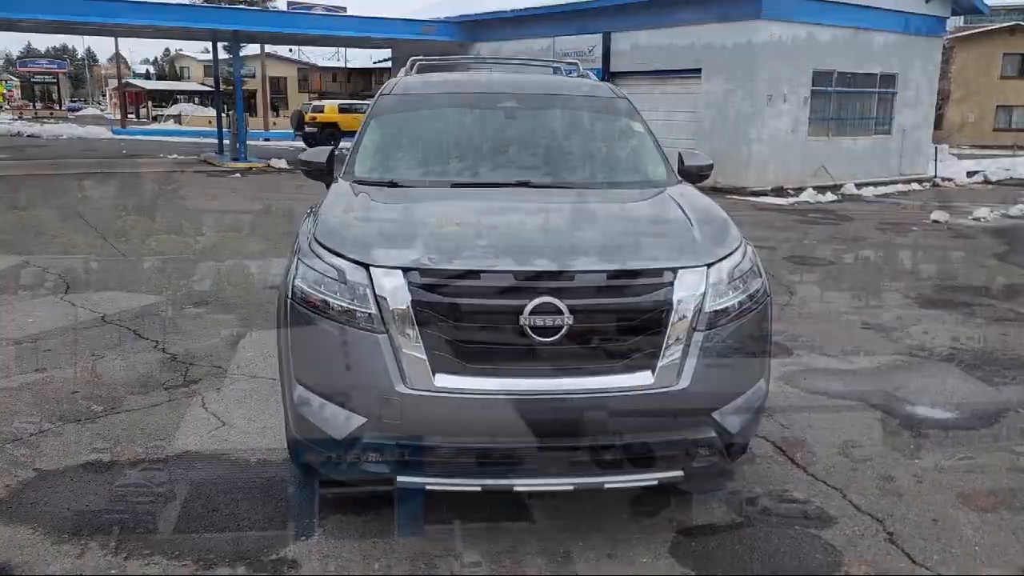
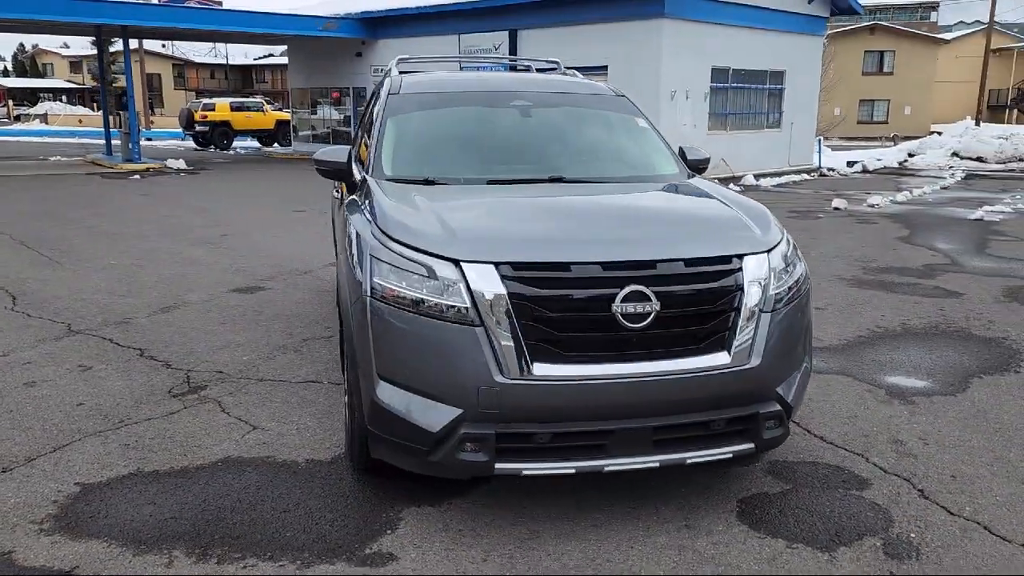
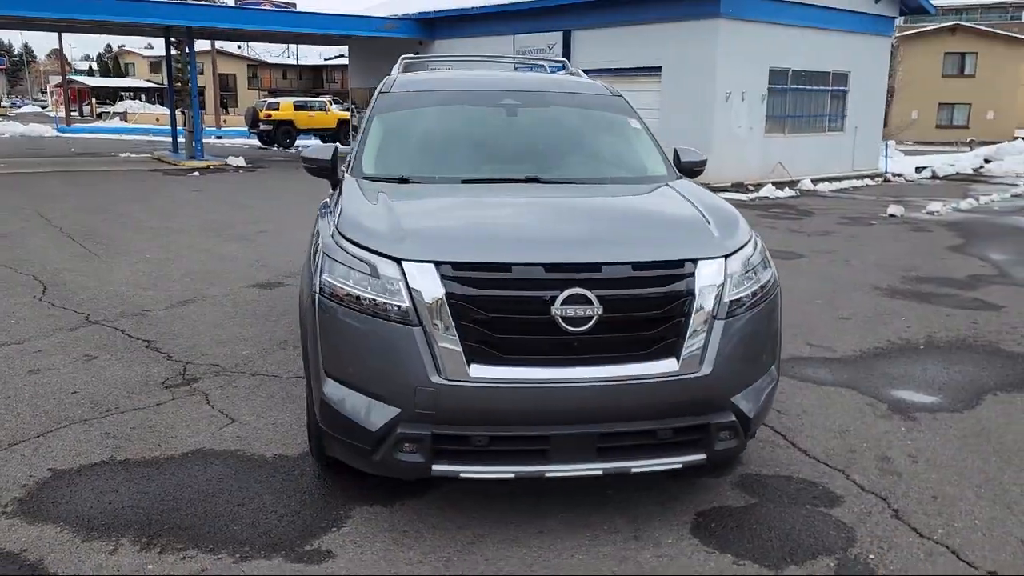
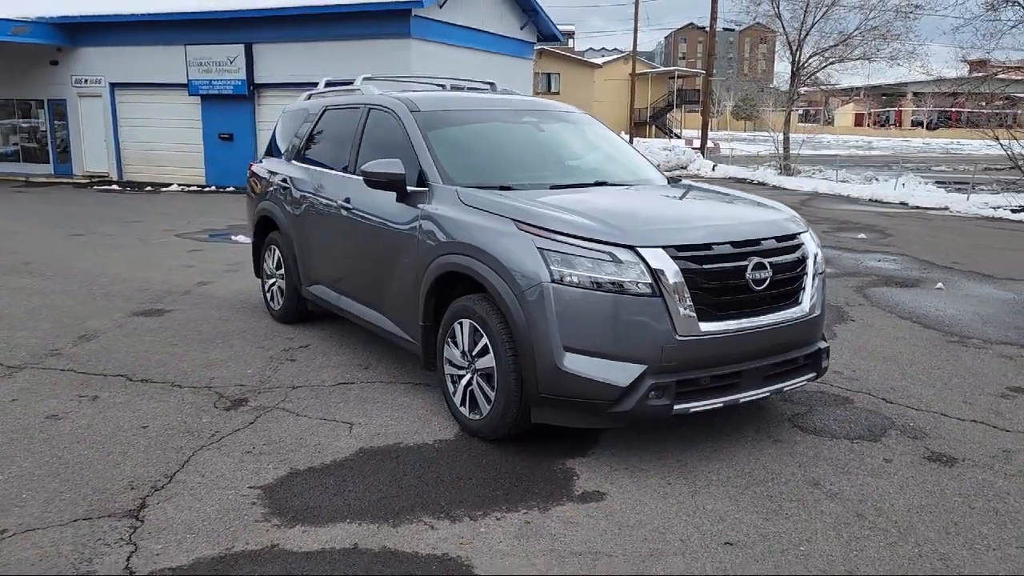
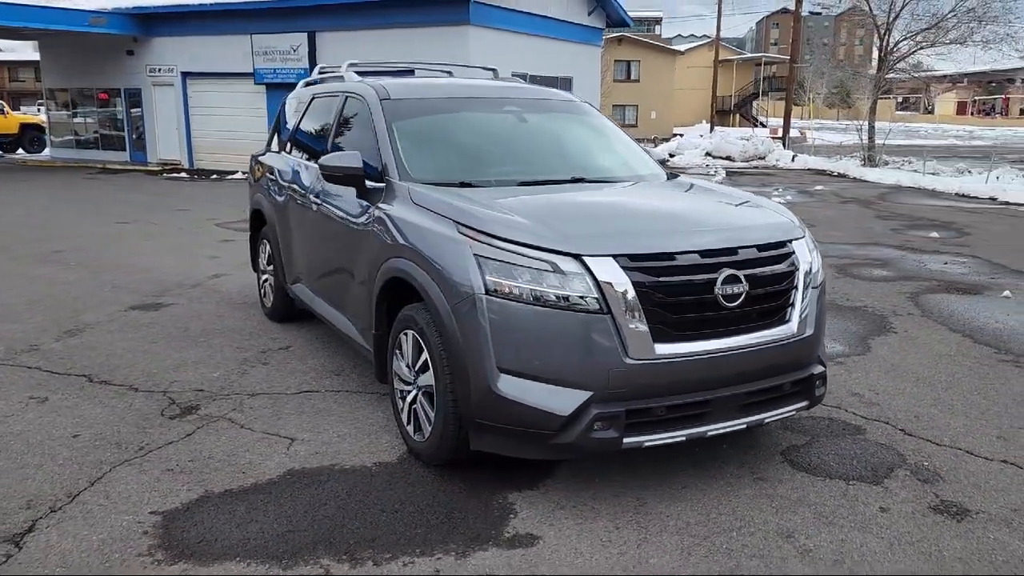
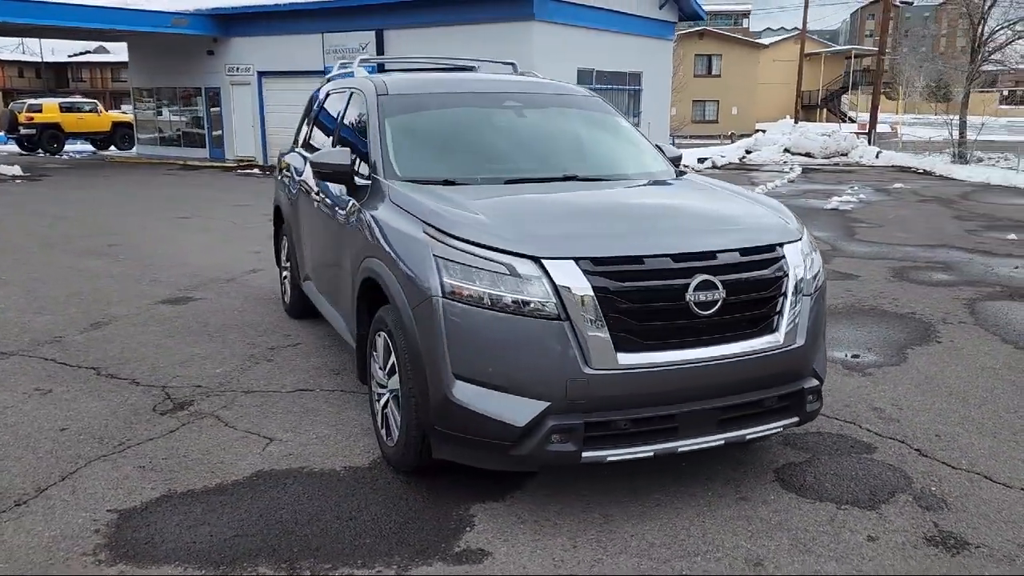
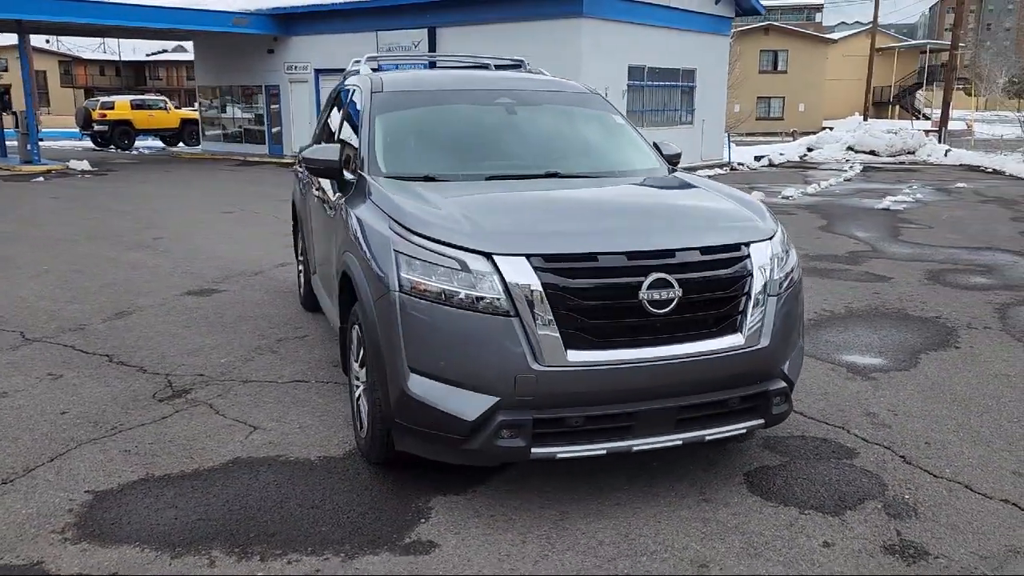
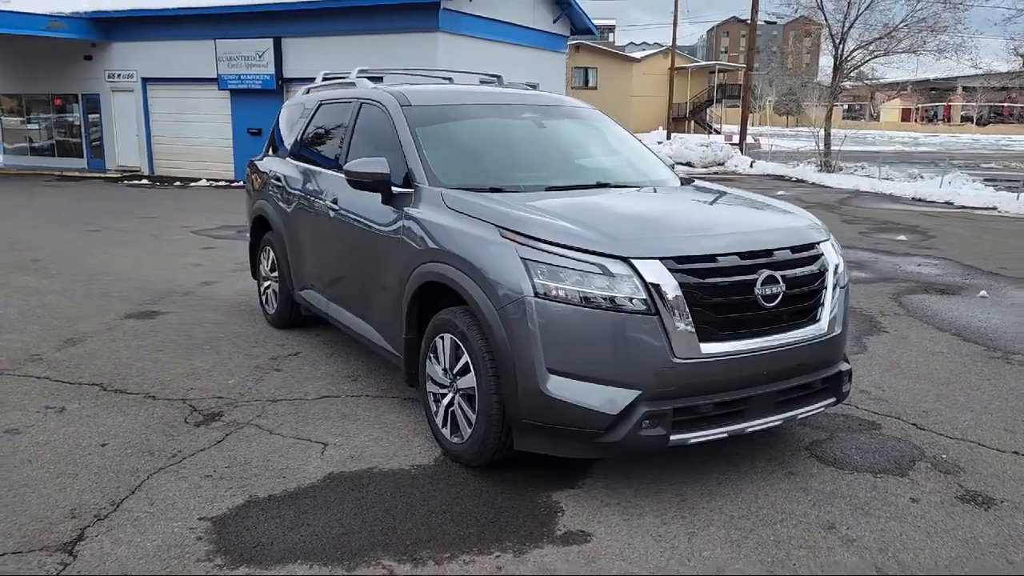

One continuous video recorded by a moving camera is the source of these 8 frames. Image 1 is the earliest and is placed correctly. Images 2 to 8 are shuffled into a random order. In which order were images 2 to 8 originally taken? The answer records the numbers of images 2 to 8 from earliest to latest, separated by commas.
3, 2, 7, 6, 5, 8, 4
